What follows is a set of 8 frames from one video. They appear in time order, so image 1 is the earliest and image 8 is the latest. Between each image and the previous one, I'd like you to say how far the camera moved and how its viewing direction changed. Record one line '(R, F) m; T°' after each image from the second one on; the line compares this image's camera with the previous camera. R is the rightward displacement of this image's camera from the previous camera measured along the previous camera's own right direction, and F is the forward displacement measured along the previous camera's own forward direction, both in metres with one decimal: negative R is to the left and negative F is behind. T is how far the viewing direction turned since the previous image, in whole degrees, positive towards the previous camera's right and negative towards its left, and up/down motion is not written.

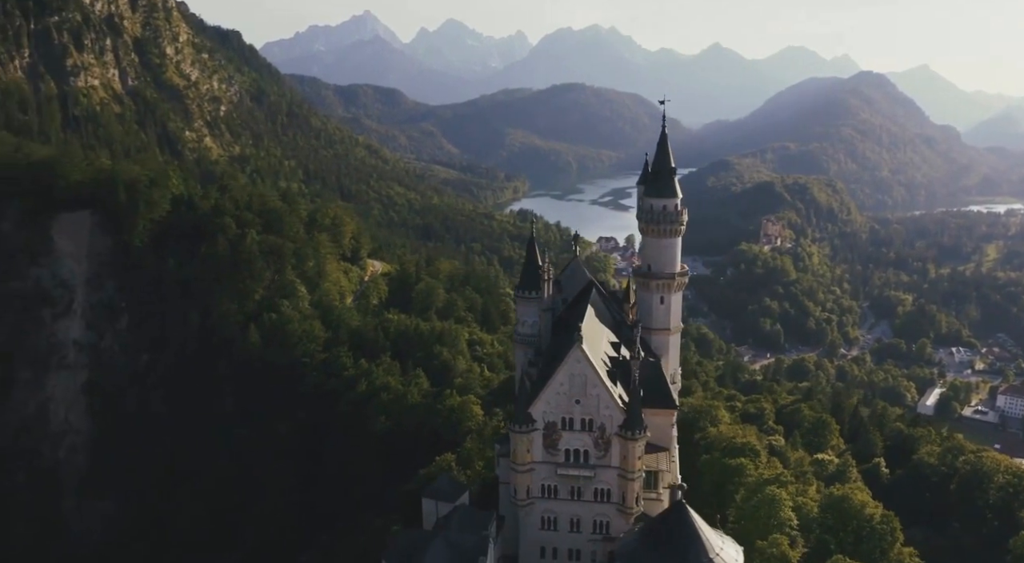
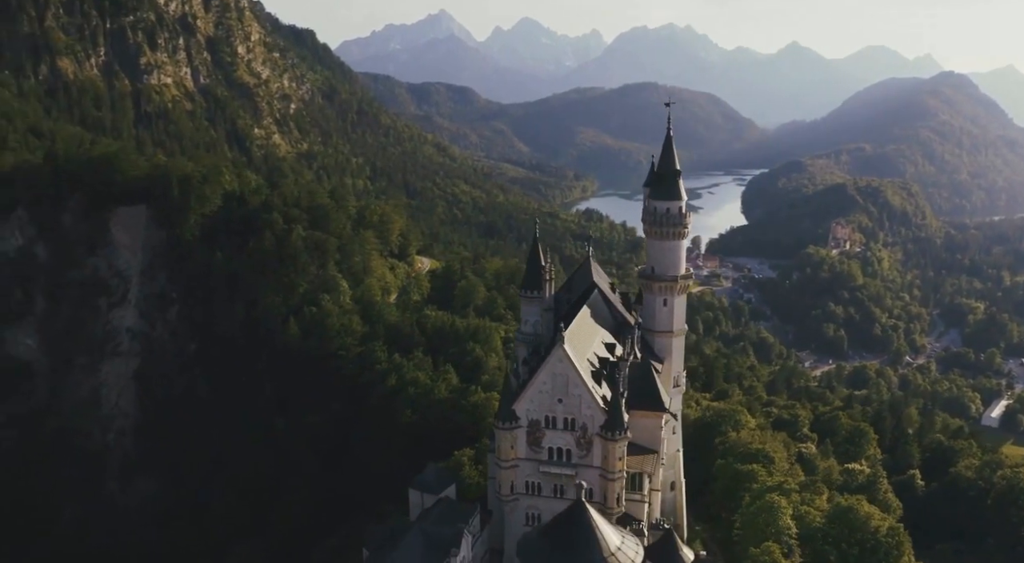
(+2.7, 0.0) m; -4°
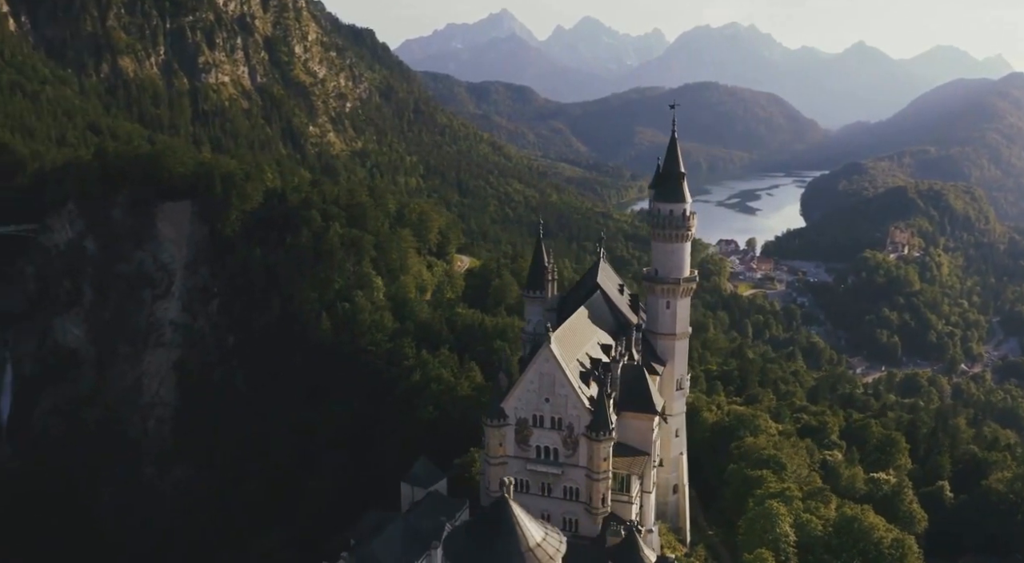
(+2.2, -0.2) m; -4°
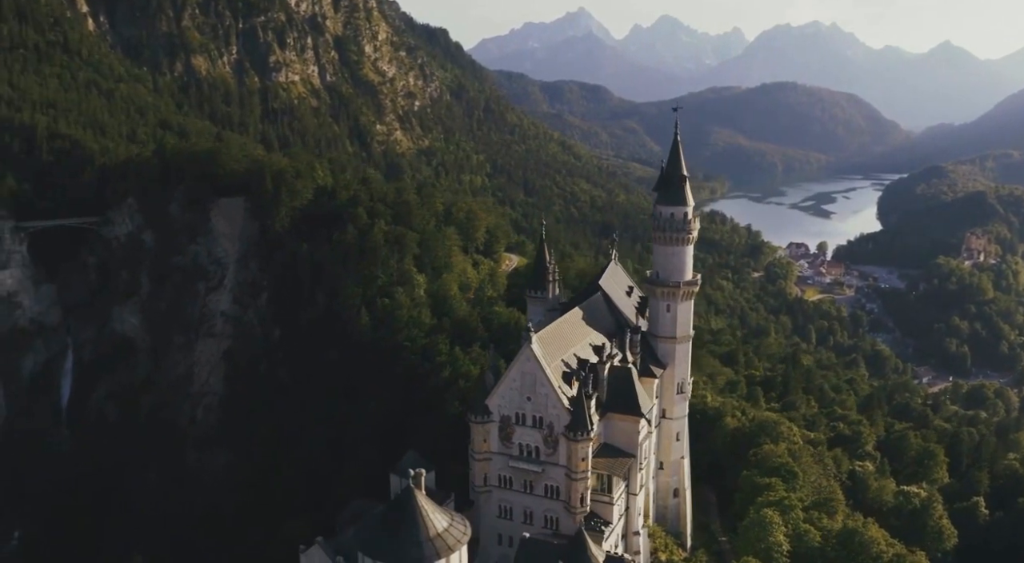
(+2.9, -0.3) m; -5°
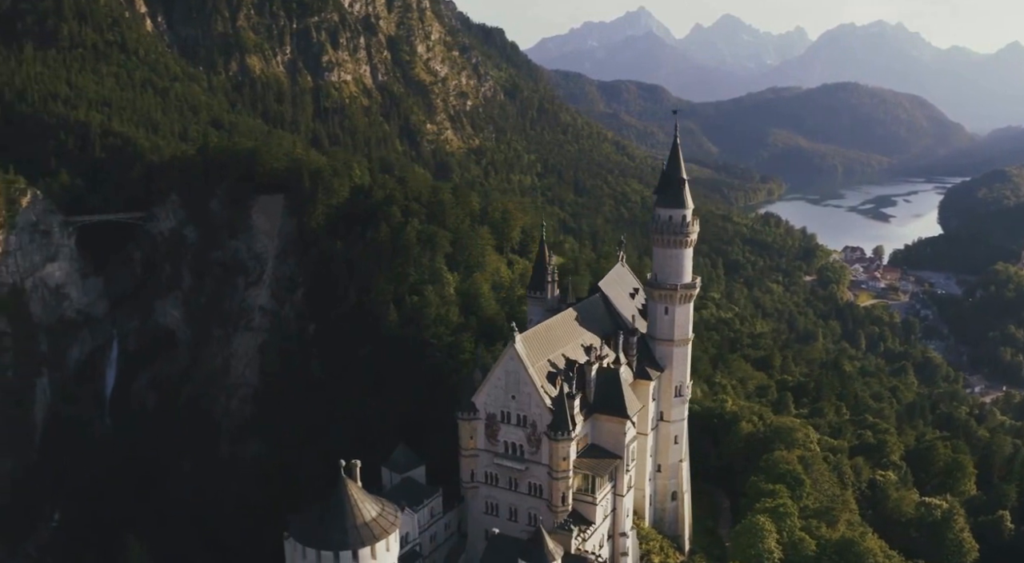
(+2.3, -0.3) m; -3°
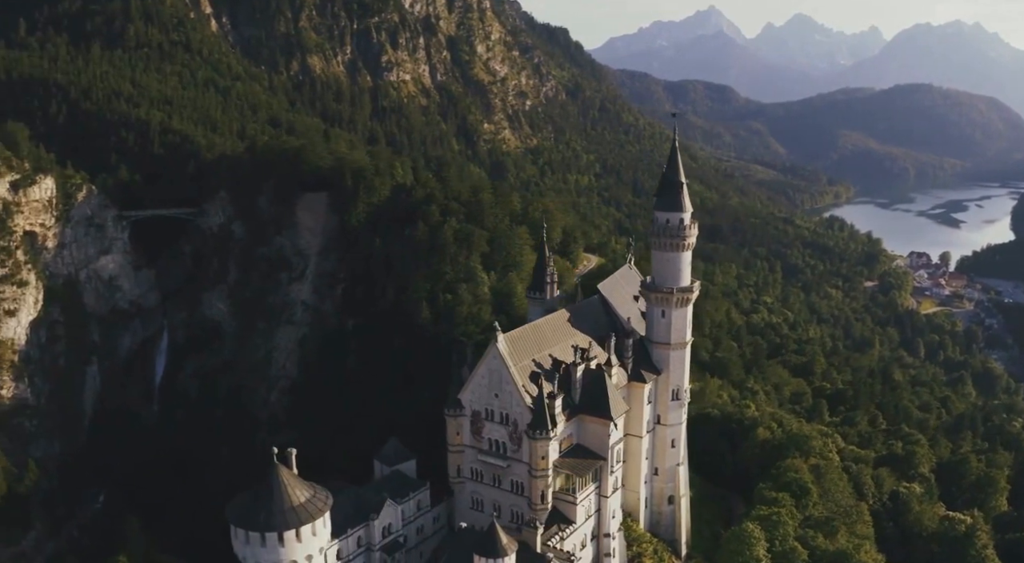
(+2.7, -0.4) m; -4°
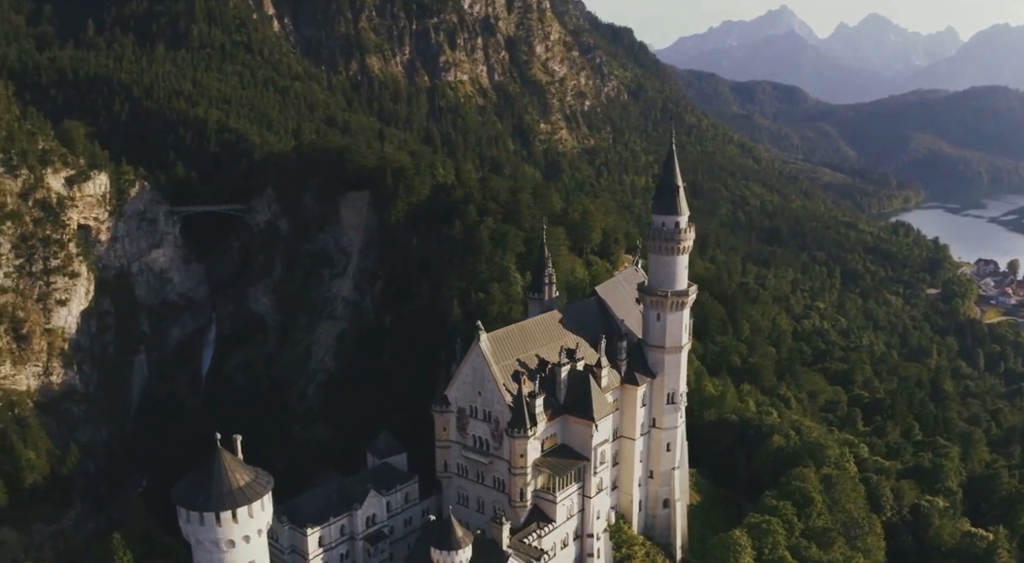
(+2.7, -0.5) m; -4°
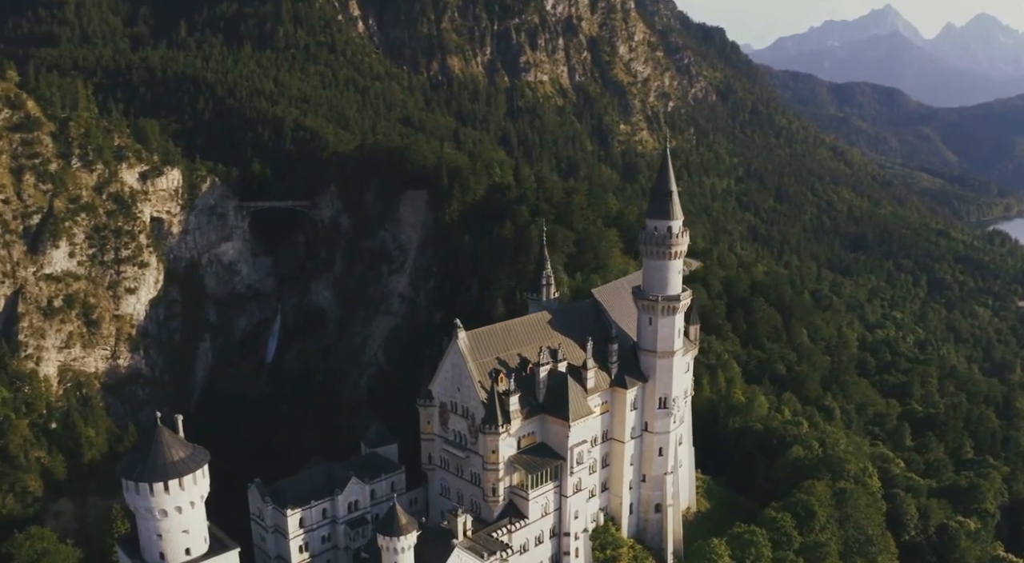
(+3.9, -0.7) m; -6°
